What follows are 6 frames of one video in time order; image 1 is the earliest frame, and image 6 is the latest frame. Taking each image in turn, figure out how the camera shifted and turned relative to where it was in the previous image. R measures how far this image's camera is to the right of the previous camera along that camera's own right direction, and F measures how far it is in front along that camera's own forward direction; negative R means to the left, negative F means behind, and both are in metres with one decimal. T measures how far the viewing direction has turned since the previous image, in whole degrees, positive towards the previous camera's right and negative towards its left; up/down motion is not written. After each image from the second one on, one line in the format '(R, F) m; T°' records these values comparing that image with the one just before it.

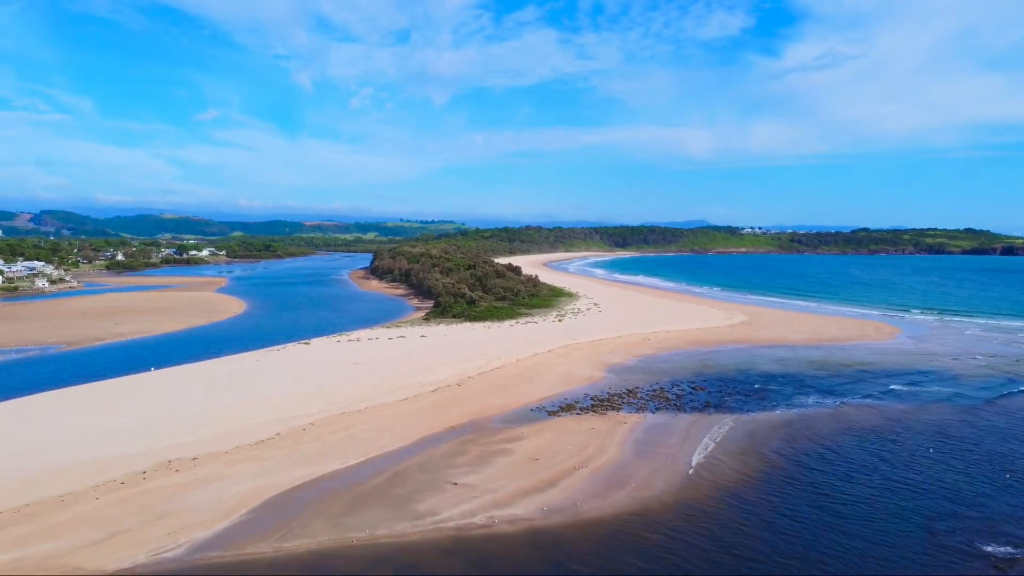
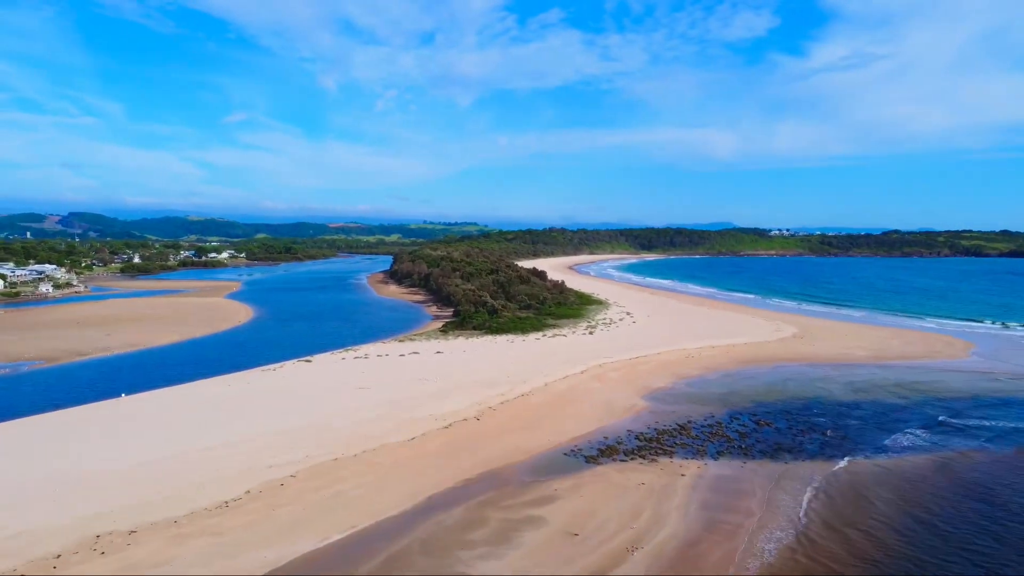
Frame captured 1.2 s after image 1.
(-0.1, +2.3) m; -2°
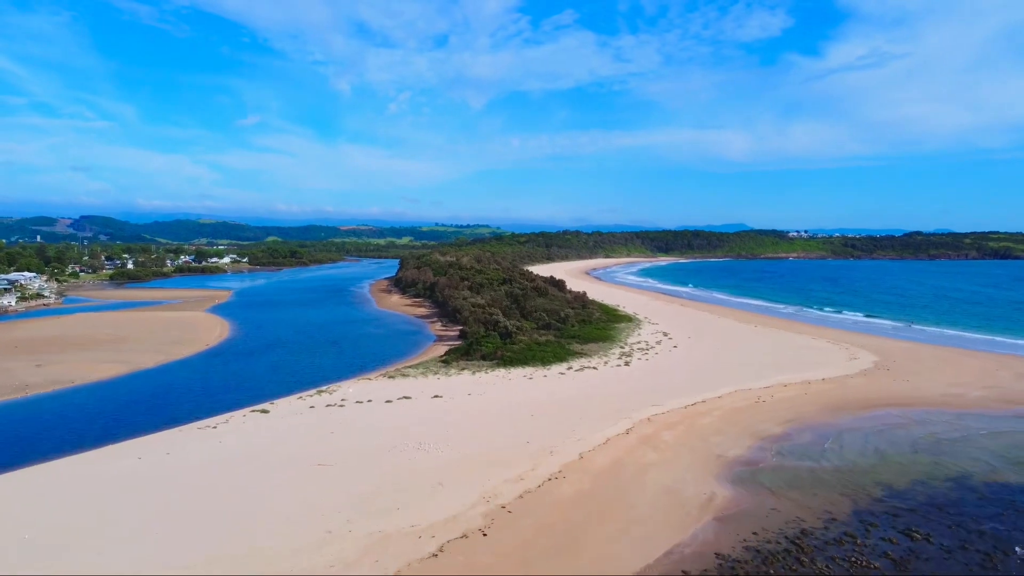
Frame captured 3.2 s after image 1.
(-0.1, +4.2) m; -1°
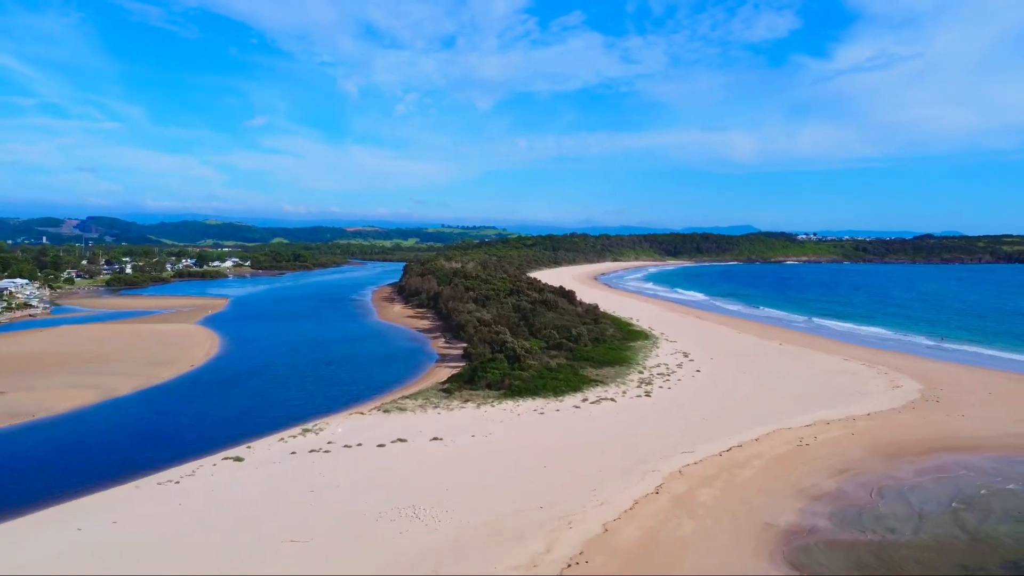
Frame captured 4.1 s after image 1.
(-0.1, +1.8) m; 0°
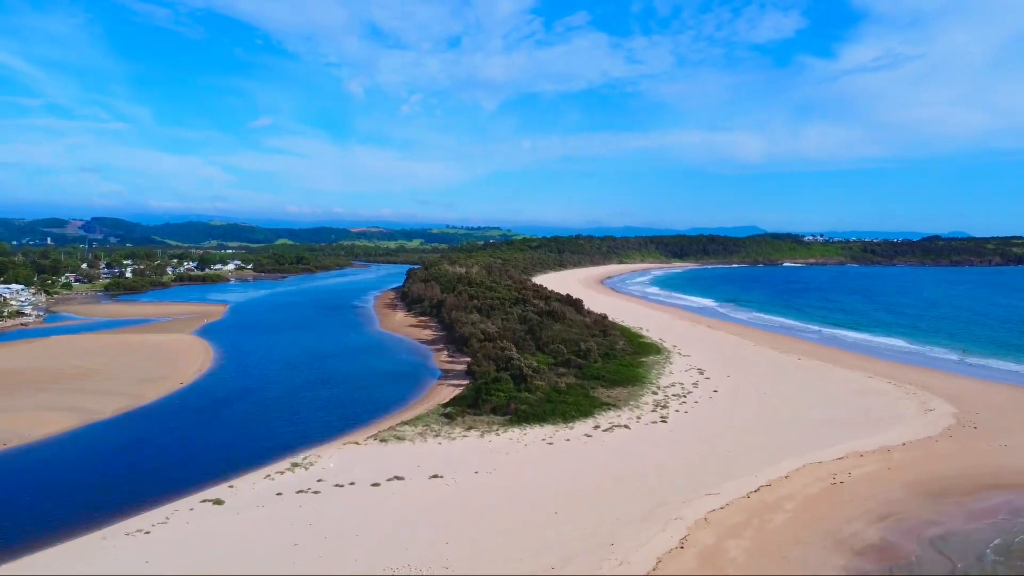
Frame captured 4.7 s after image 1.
(0.0, +1.1) m; 0°
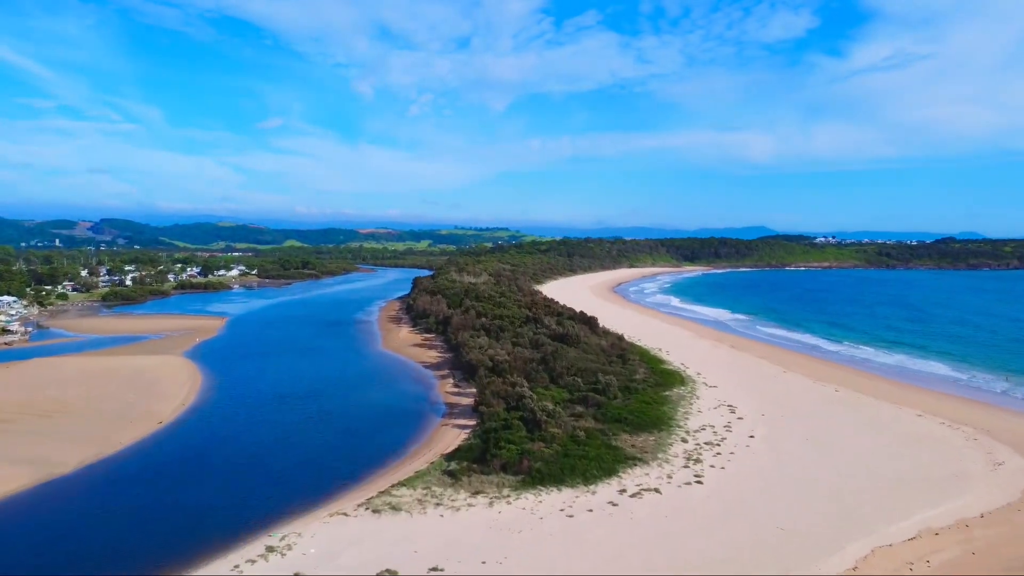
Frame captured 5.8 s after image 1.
(-0.1, +2.0) m; -1°
